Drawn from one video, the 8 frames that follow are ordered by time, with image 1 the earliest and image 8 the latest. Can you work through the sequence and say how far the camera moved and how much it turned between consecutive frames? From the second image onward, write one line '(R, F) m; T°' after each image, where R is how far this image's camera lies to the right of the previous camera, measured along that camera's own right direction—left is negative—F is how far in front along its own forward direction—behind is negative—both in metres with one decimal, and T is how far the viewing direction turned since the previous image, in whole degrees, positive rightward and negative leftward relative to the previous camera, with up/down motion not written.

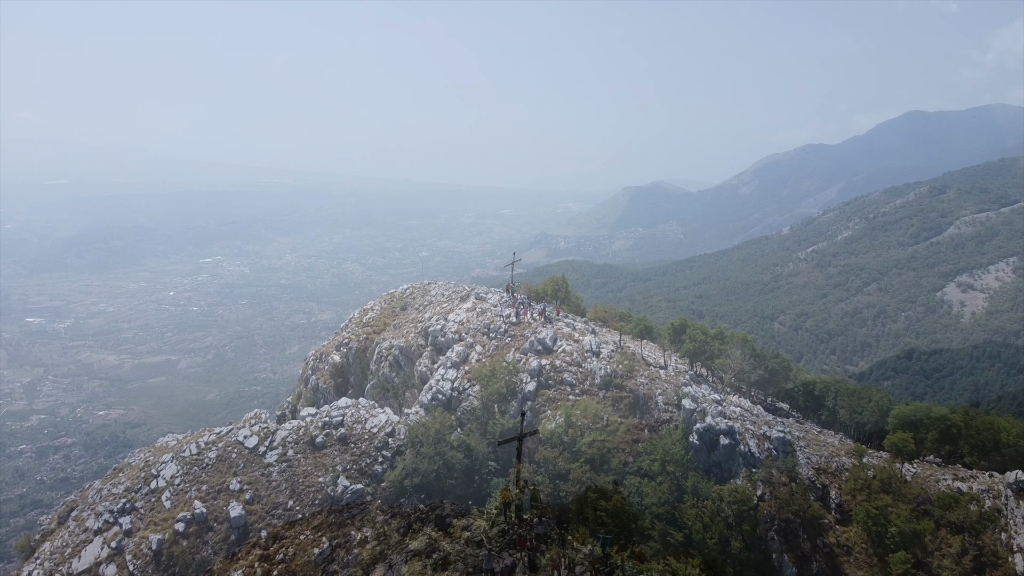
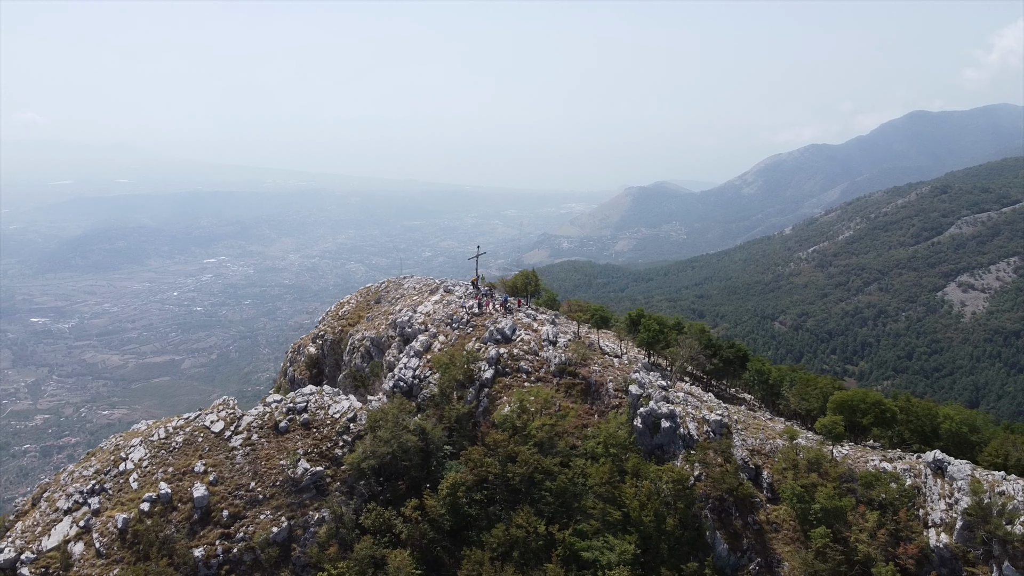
(+3.1, -1.2) m; 0°
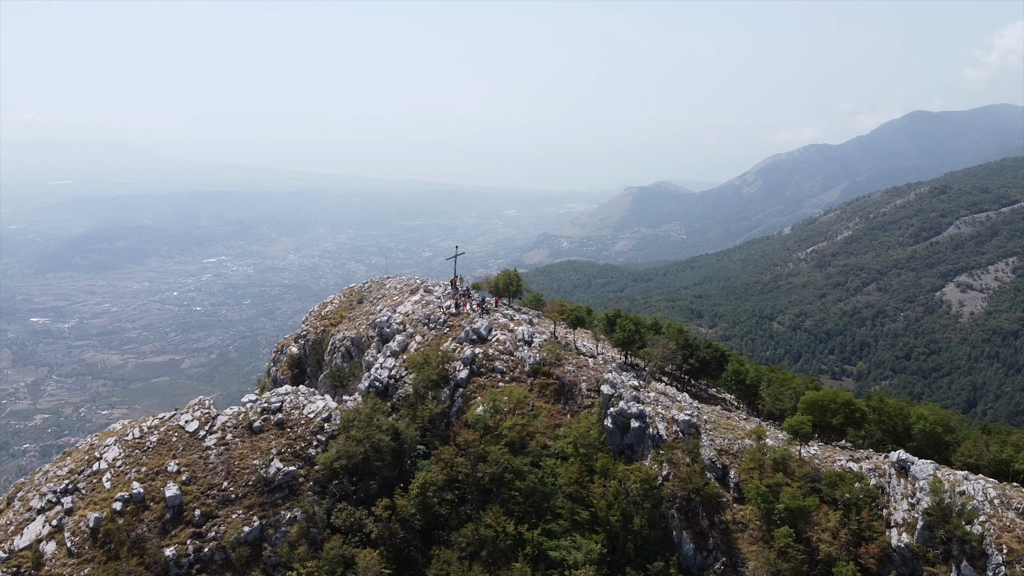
(+1.8, -0.1) m; 0°
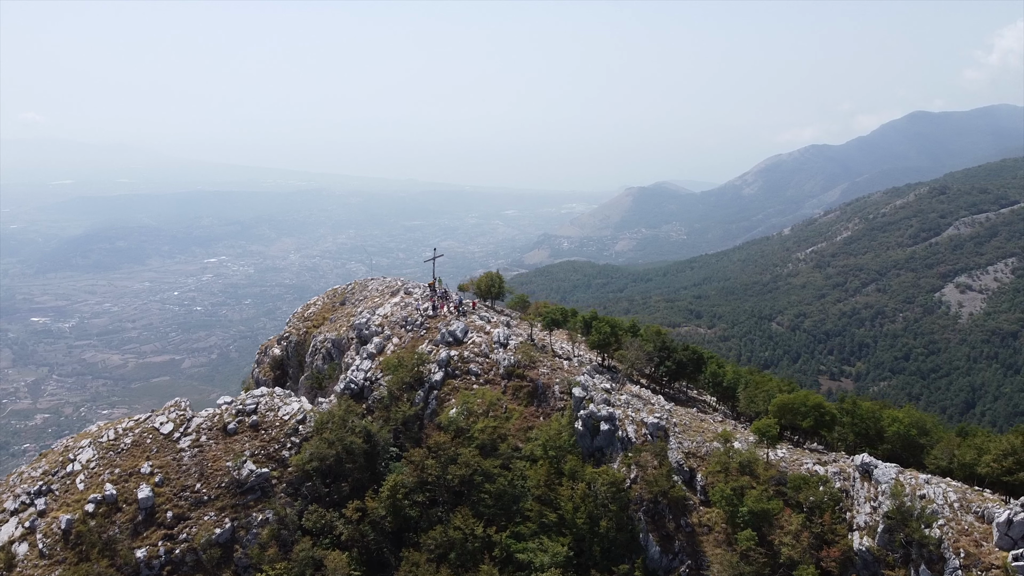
(+1.8, -0.1) m; 0°
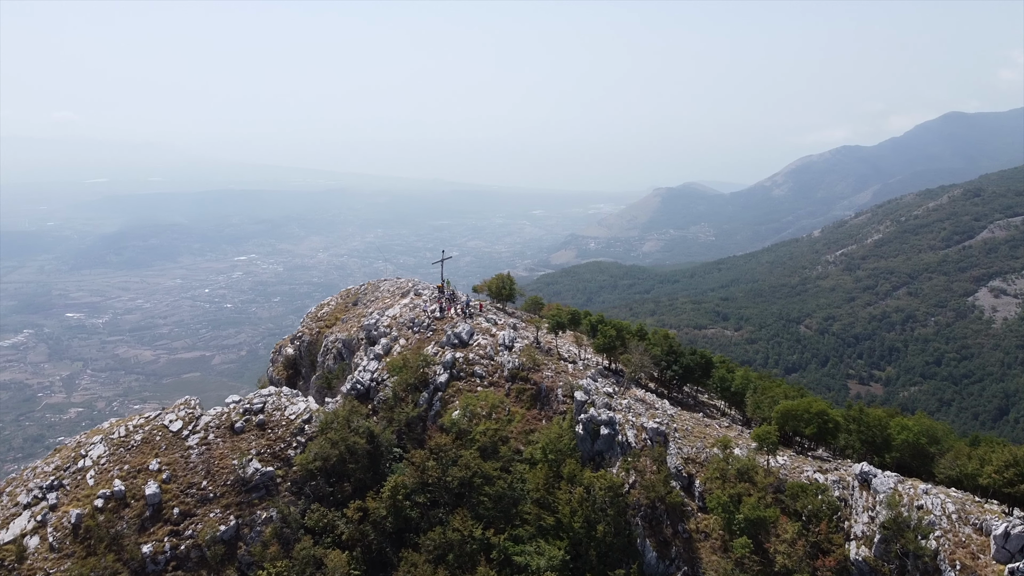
(+0.9, +0.4) m; -2°
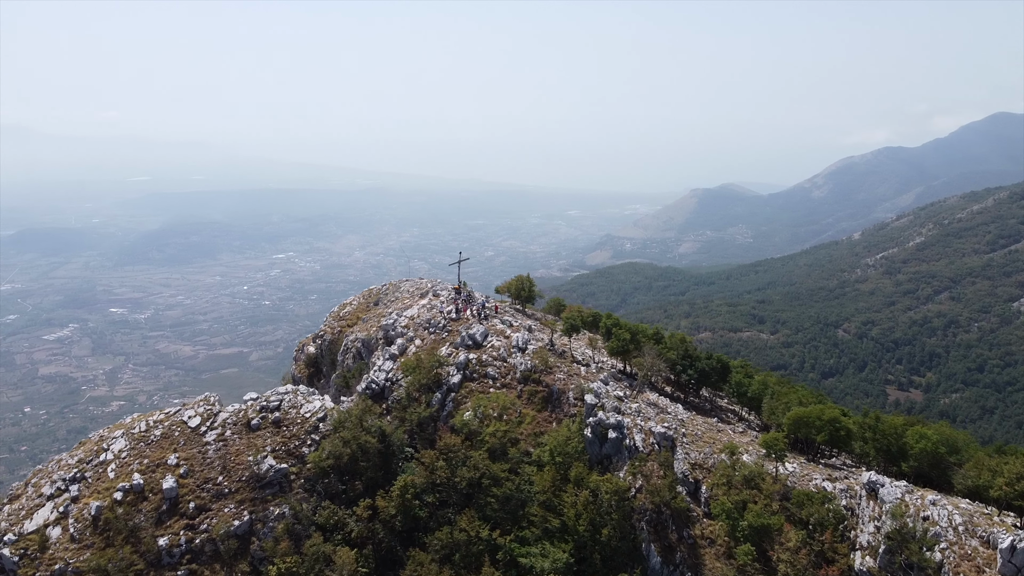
(+0.5, +0.7) m; -3°
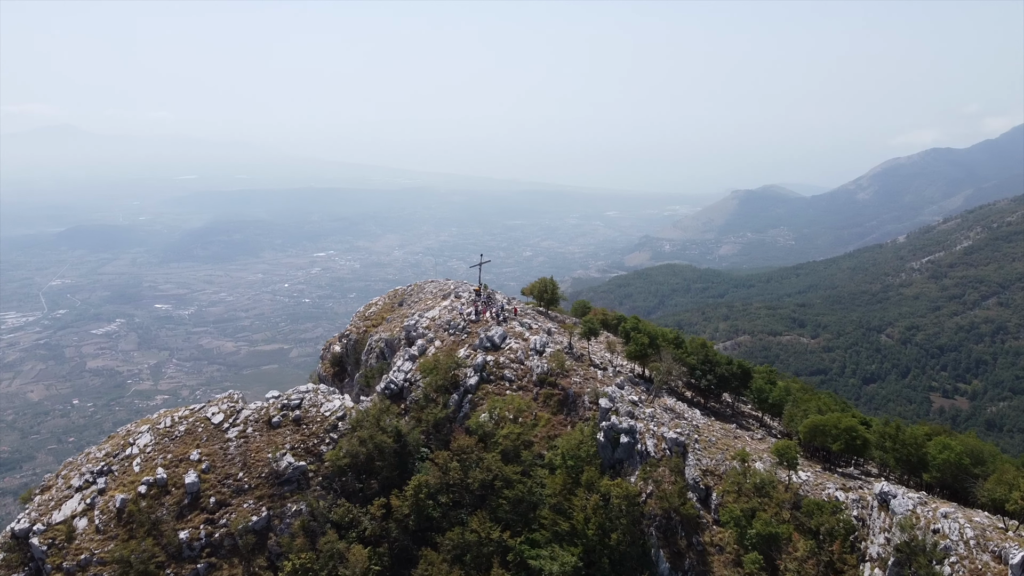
(+0.4, +0.7) m; -3°
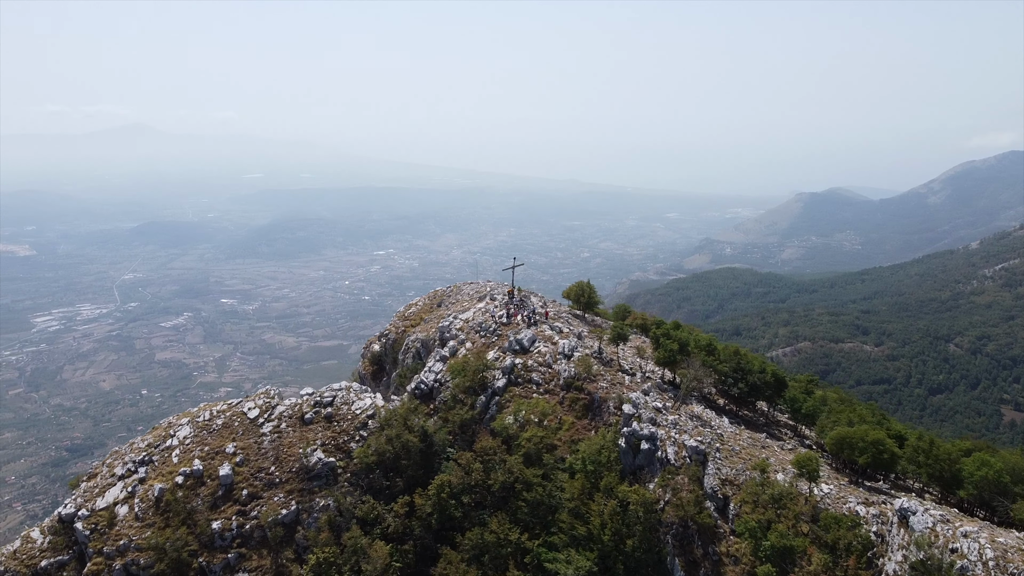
(+0.7, +0.9) m; -5°
